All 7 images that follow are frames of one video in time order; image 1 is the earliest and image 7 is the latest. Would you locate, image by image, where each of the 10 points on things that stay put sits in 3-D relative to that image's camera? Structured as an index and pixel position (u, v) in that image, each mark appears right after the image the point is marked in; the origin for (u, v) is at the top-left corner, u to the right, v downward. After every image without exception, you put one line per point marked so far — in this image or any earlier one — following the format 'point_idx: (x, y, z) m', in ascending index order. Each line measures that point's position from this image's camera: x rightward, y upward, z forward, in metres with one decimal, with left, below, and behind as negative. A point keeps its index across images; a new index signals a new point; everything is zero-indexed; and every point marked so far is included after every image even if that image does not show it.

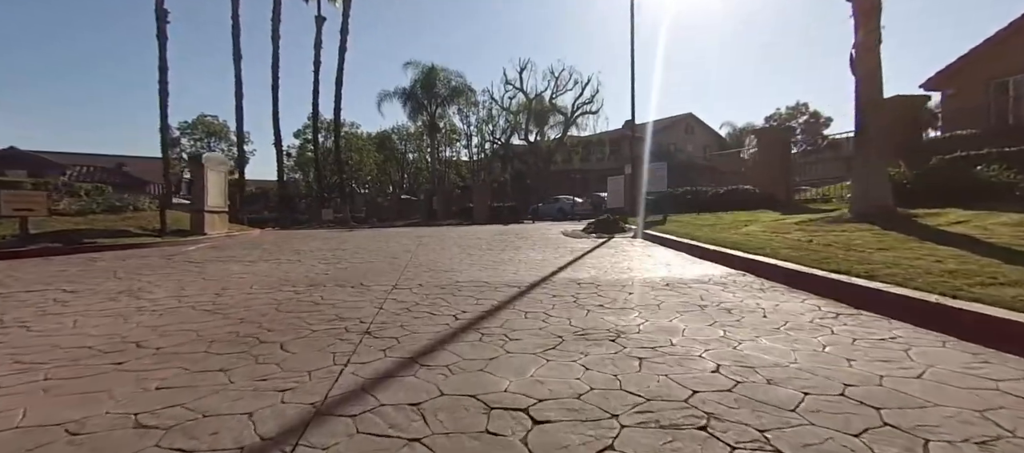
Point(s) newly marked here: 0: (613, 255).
0: (+1.9, -0.6, +9.8) m
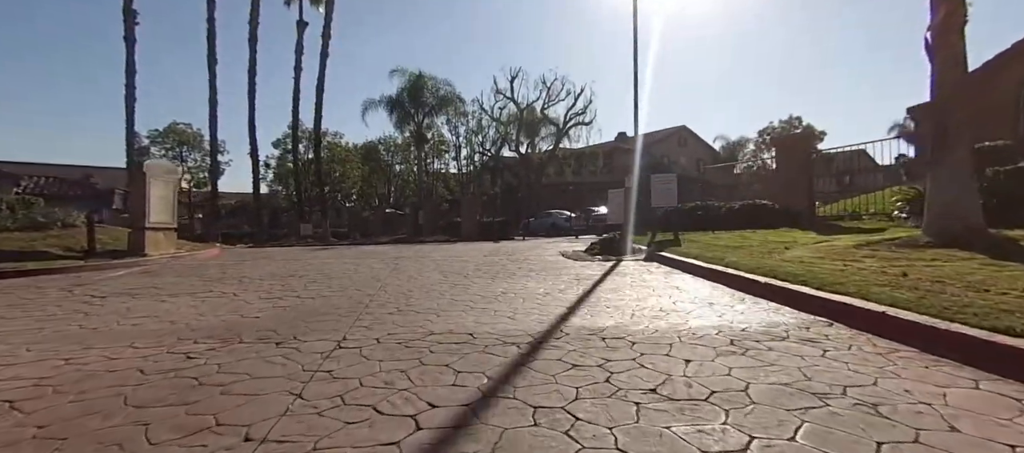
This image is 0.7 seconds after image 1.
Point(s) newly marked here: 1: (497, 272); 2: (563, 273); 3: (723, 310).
0: (+1.8, -0.9, +7.8) m
1: (-0.3, -0.9, +10.2) m
2: (+1.0, -0.9, +9.9) m
3: (+2.4, -1.0, +6.0) m
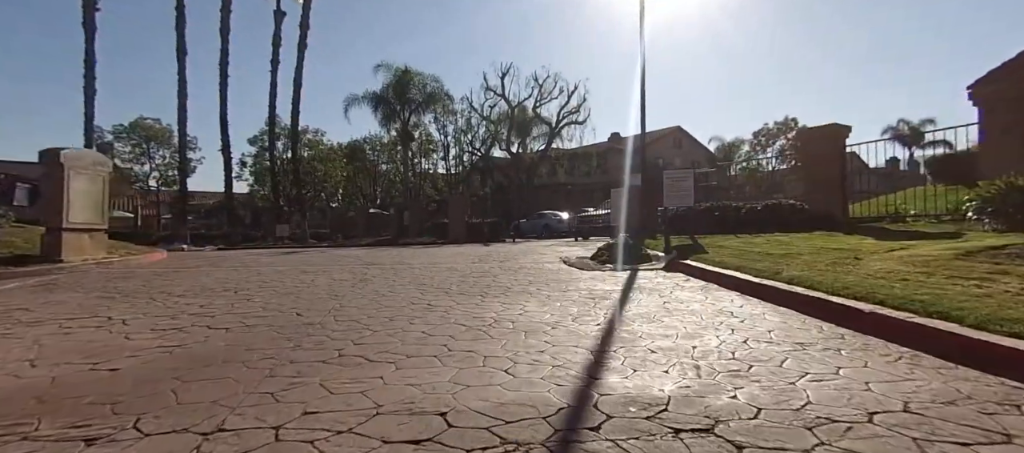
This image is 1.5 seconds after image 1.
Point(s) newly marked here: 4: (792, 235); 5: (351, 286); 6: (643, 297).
0: (+1.7, -1.0, +5.7) m
1: (-0.3, -1.0, +8.1) m
2: (+0.9, -0.9, +7.8) m
3: (+2.4, -1.0, +3.9) m
4: (+6.3, -0.2, +11.7) m
5: (-2.7, -1.0, +8.5) m
6: (+1.8, -0.9, +7.0) m
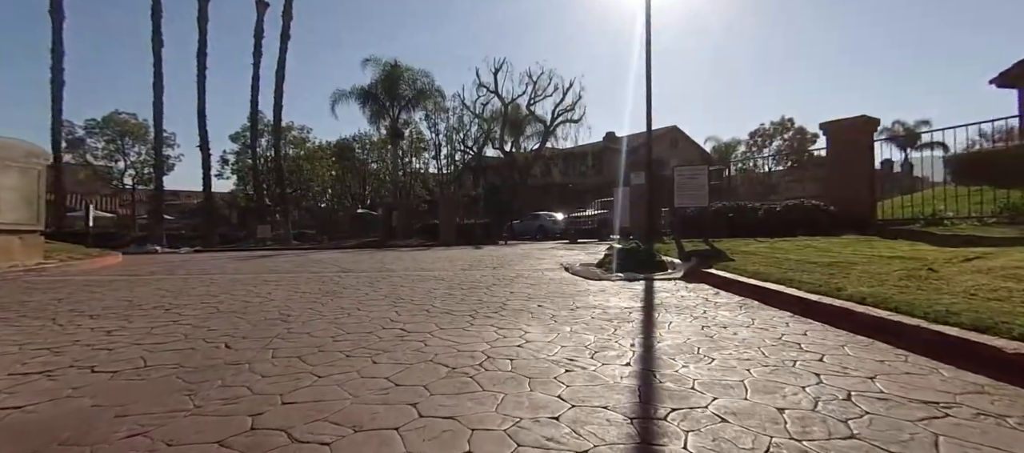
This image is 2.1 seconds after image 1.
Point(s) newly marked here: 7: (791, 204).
0: (+1.7, -1.0, +4.3) m
1: (-0.4, -1.0, +6.7) m
2: (+0.8, -1.0, +6.4) m
3: (+2.4, -1.0, +2.5) m
4: (+6.2, -0.2, +10.4) m
5: (-2.7, -1.0, +7.0) m
6: (+1.7, -1.0, +5.6) m
7: (+7.2, +0.6, +13.5) m
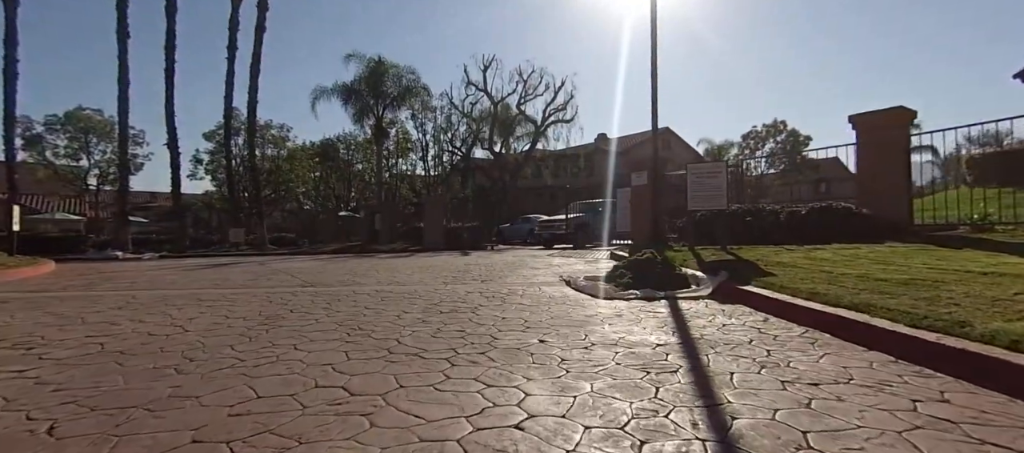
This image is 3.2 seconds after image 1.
0: (+1.7, -1.1, +2.7) m
1: (-0.5, -1.1, +5.0) m
2: (+0.7, -1.1, +4.7) m
3: (+2.4, -1.1, +0.9) m
4: (+6.1, -0.3, +8.9) m
5: (-2.8, -1.1, +5.3) m
6: (+1.7, -1.1, +4.0) m
7: (+7.0, +0.4, +12.0) m
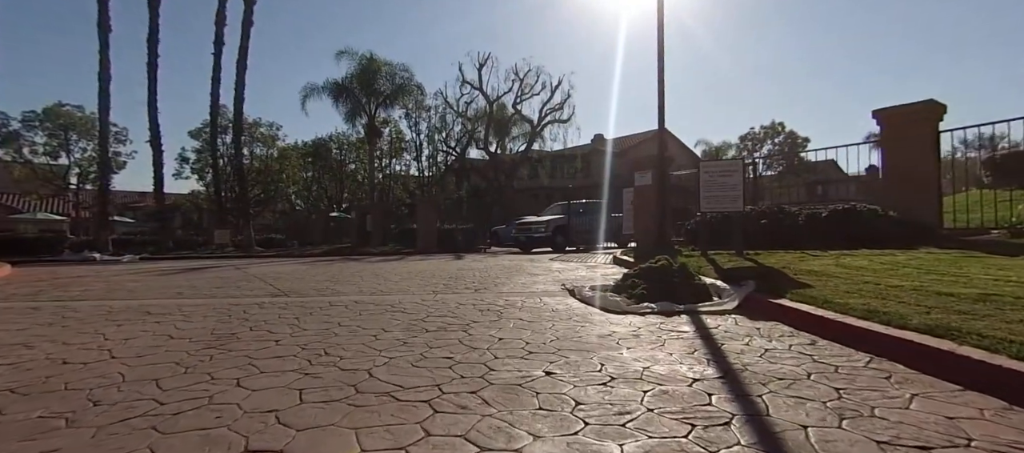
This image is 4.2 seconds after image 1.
0: (+1.7, -1.1, +1.8) m
1: (-0.5, -1.1, +4.1) m
2: (+0.7, -1.1, +3.8) m
3: (+2.5, -1.1, 0.0) m
4: (+6.0, -0.4, +8.0) m
5: (-2.8, -1.1, +4.3) m
6: (+1.7, -1.1, +3.0) m
7: (+6.9, +0.4, +11.1) m
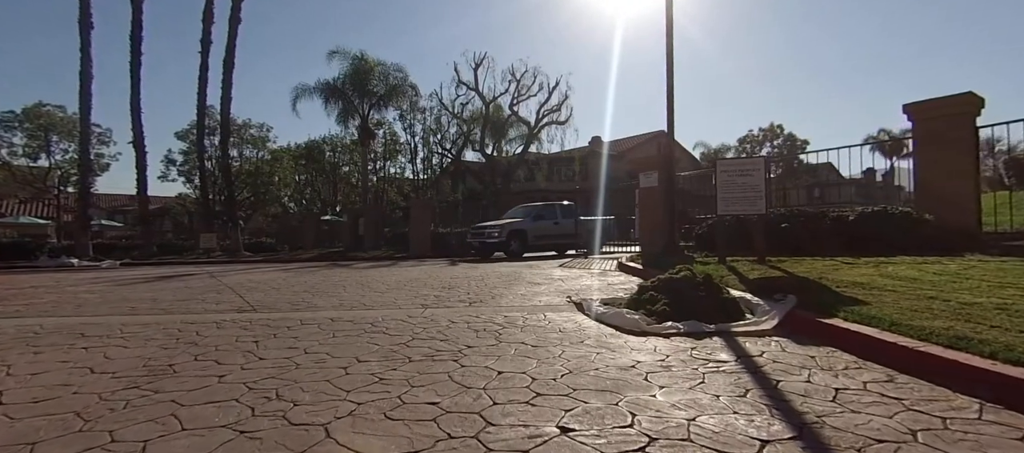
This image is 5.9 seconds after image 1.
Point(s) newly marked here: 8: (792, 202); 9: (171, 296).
0: (+1.8, -1.2, +0.8) m
1: (-0.5, -1.2, +3.1) m
2: (+0.8, -1.2, +2.8) m
3: (+2.5, -1.1, -0.9) m
4: (+6.0, -0.5, +7.1) m
5: (-2.8, -1.2, +3.3) m
6: (+1.7, -1.1, +2.1) m
7: (+6.9, +0.3, +10.2) m
8: (+10.4, +0.9, +19.5) m
9: (-5.7, -1.2, +8.8) m
